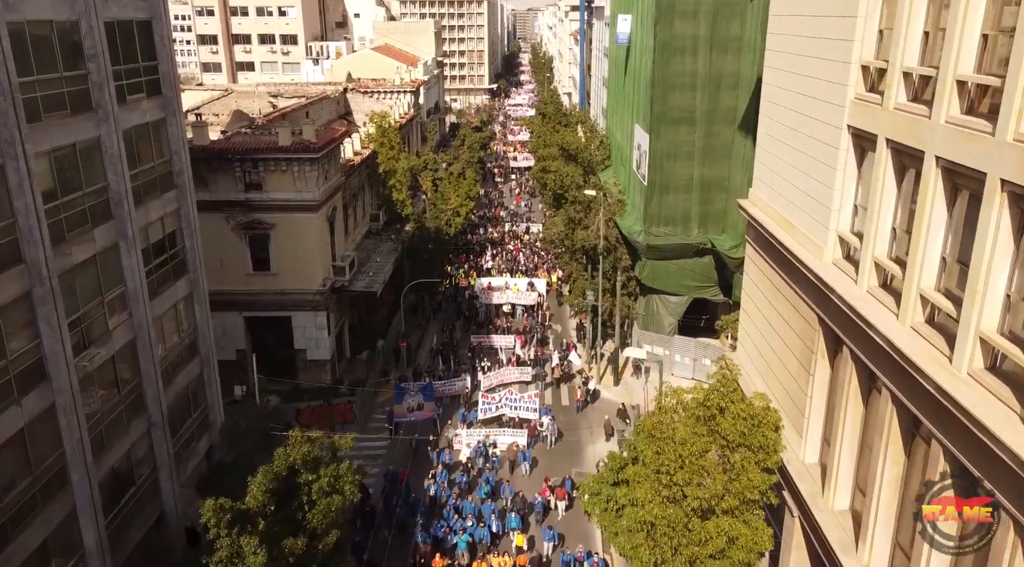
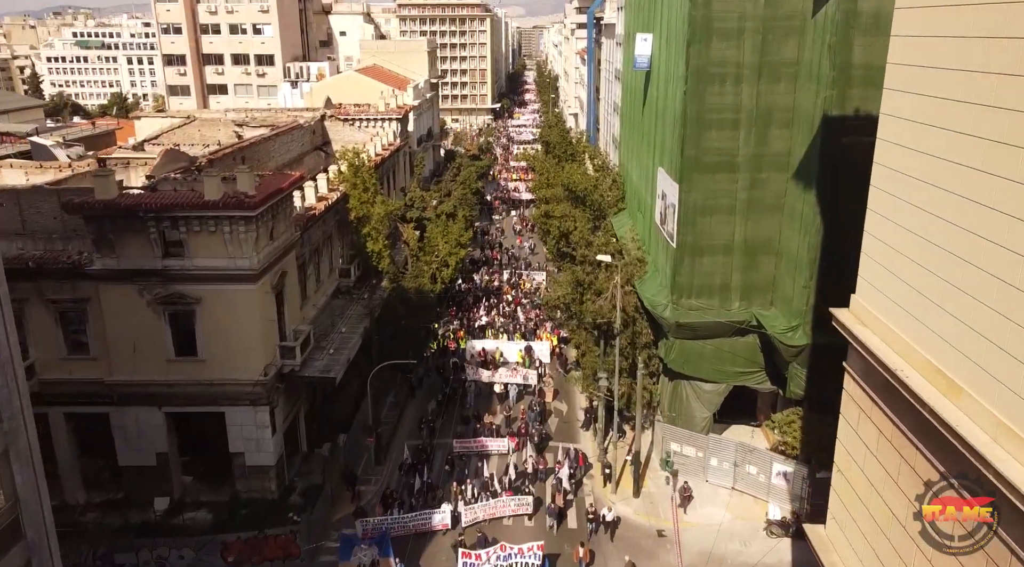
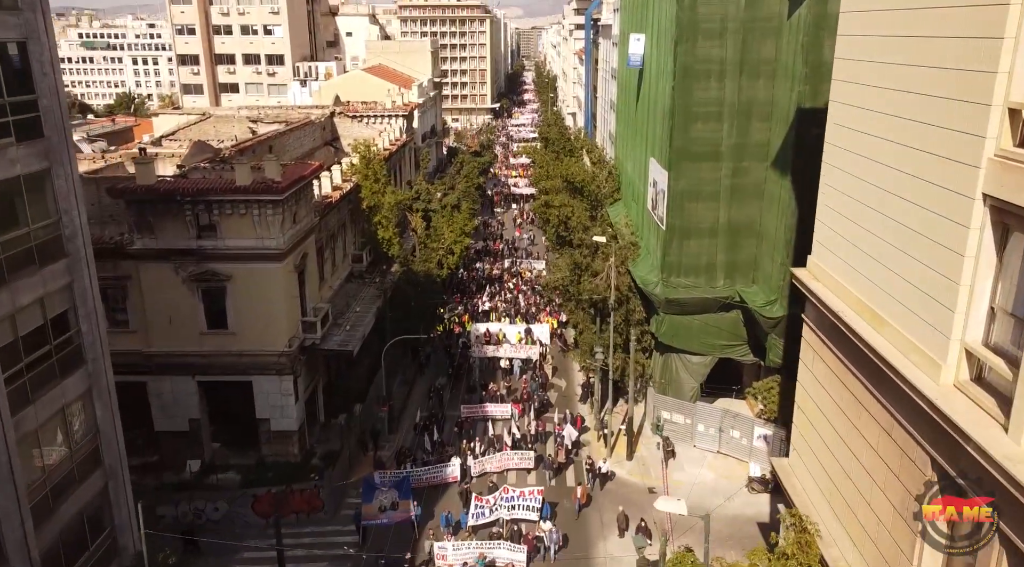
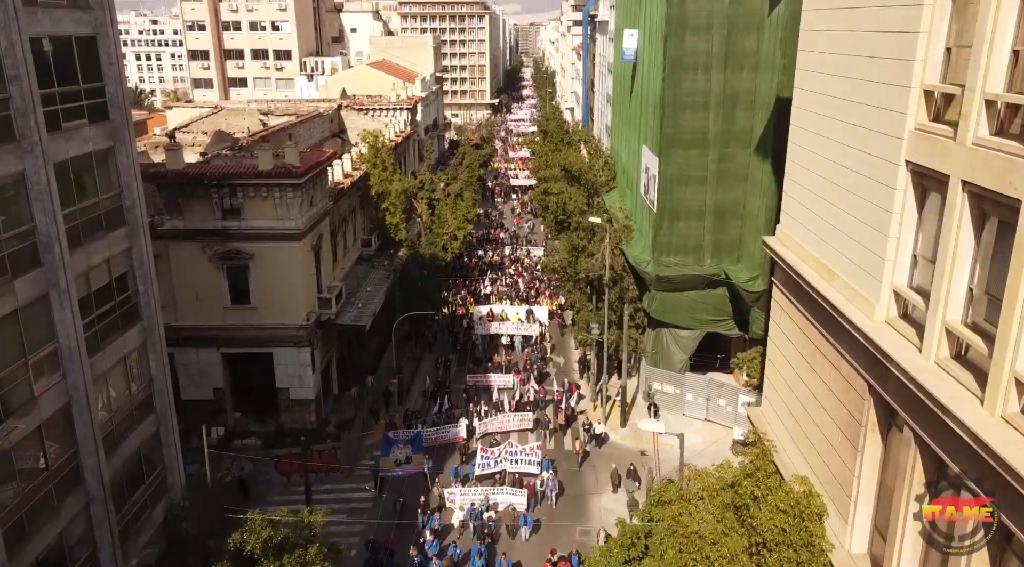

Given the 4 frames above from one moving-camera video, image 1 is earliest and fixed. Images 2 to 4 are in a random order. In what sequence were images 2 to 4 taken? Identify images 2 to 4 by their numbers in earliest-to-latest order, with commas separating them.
4, 3, 2
